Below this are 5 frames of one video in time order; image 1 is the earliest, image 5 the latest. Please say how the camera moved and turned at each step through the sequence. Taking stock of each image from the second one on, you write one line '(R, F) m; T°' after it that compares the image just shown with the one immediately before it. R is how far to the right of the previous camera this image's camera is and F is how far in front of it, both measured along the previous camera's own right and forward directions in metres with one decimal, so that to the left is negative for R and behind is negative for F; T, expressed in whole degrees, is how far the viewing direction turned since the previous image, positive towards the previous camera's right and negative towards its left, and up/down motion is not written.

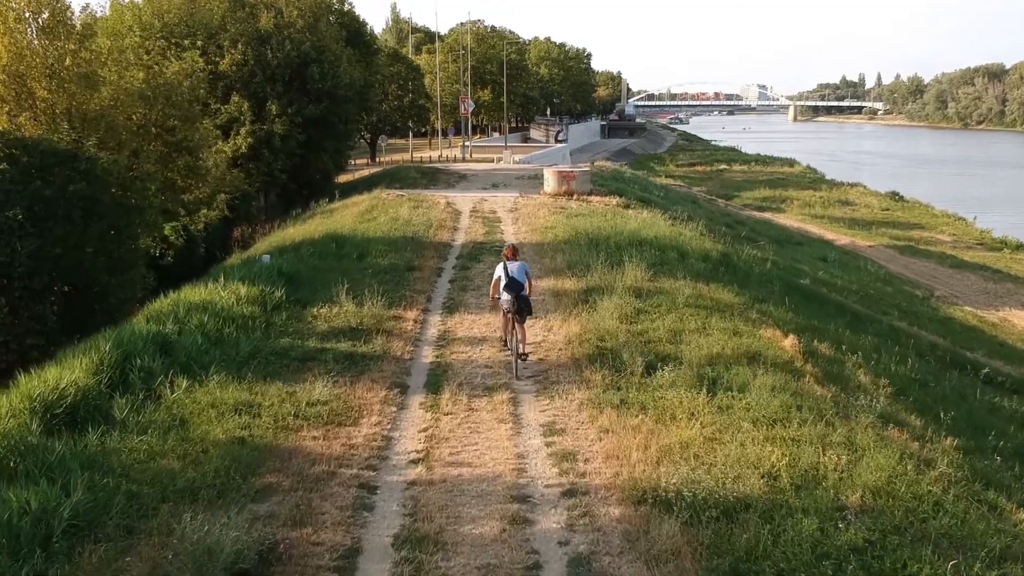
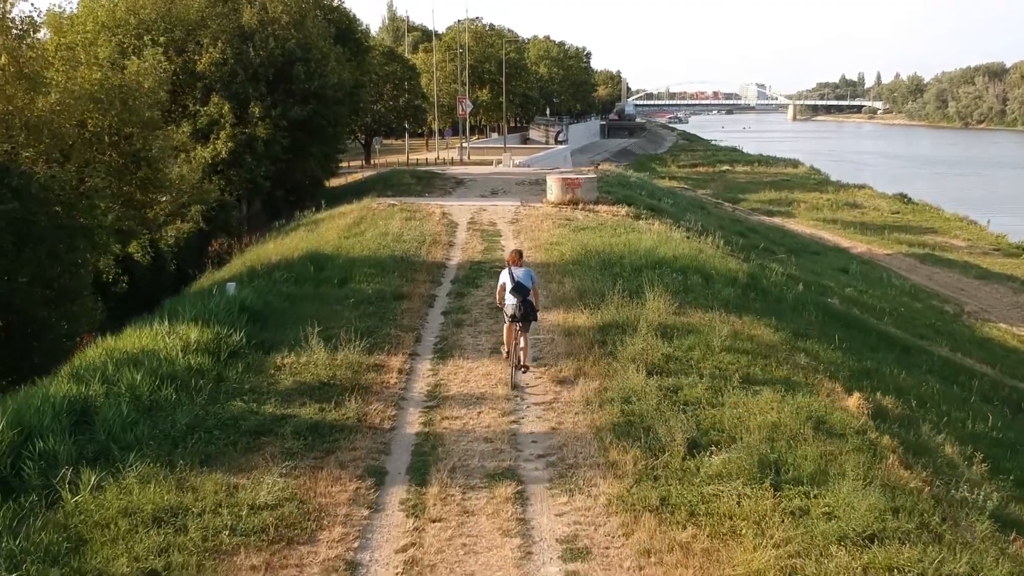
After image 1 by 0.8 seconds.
(-0.1, +1.8) m; 0°
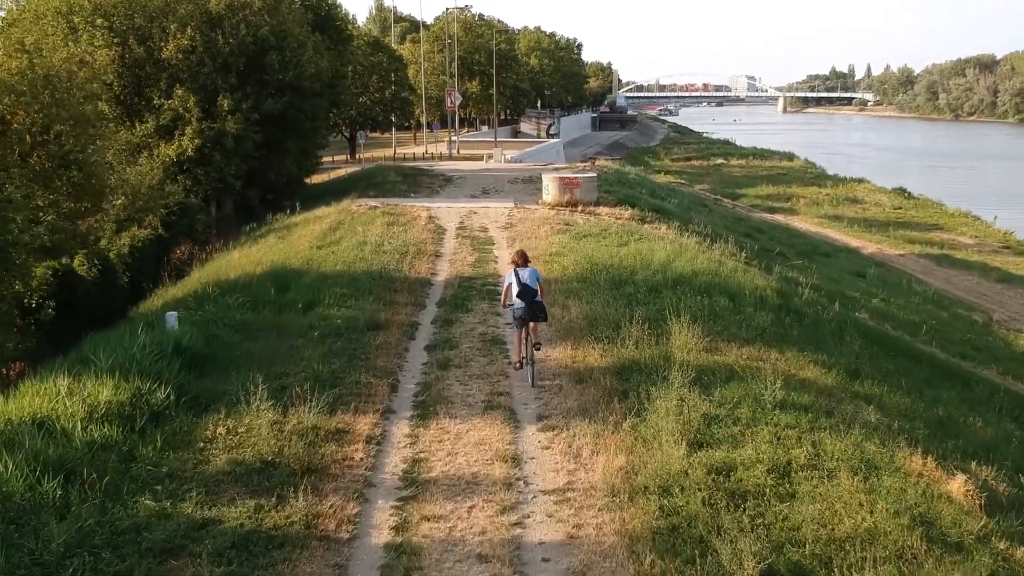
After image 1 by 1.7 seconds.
(-0.1, +2.0) m; +1°
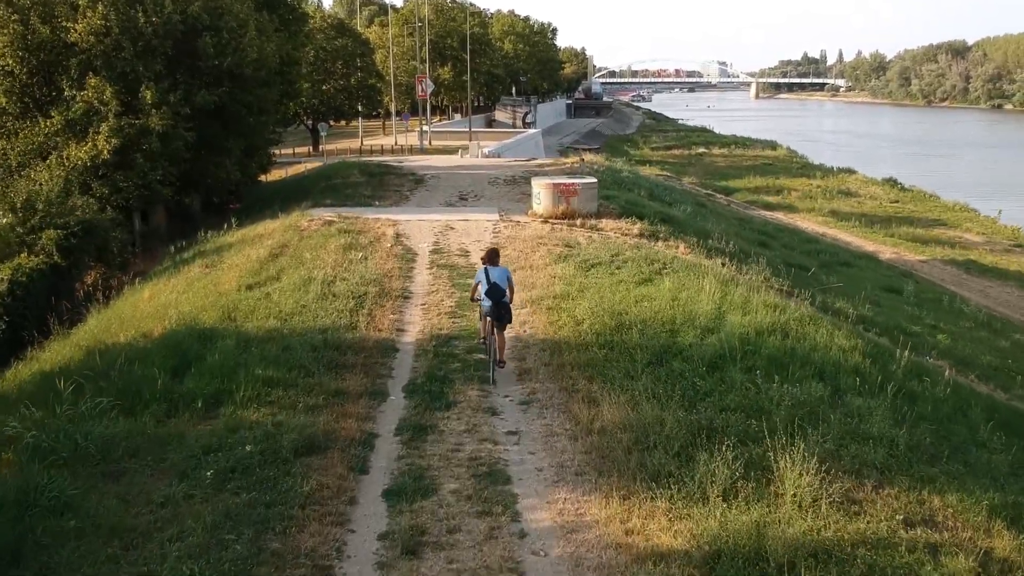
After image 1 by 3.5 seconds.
(-0.2, +3.7) m; +2°
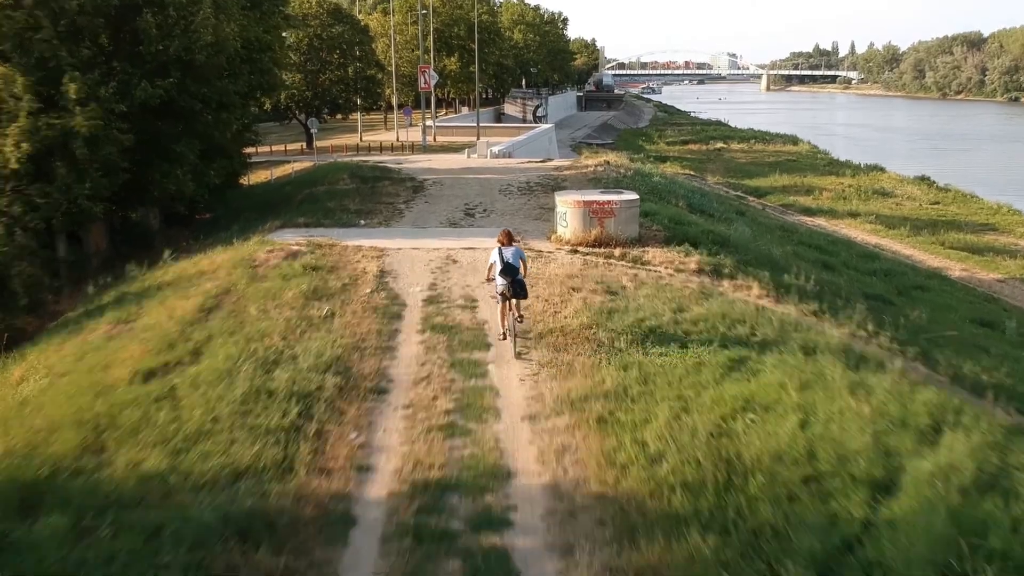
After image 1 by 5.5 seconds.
(-0.2, +4.0) m; 0°
